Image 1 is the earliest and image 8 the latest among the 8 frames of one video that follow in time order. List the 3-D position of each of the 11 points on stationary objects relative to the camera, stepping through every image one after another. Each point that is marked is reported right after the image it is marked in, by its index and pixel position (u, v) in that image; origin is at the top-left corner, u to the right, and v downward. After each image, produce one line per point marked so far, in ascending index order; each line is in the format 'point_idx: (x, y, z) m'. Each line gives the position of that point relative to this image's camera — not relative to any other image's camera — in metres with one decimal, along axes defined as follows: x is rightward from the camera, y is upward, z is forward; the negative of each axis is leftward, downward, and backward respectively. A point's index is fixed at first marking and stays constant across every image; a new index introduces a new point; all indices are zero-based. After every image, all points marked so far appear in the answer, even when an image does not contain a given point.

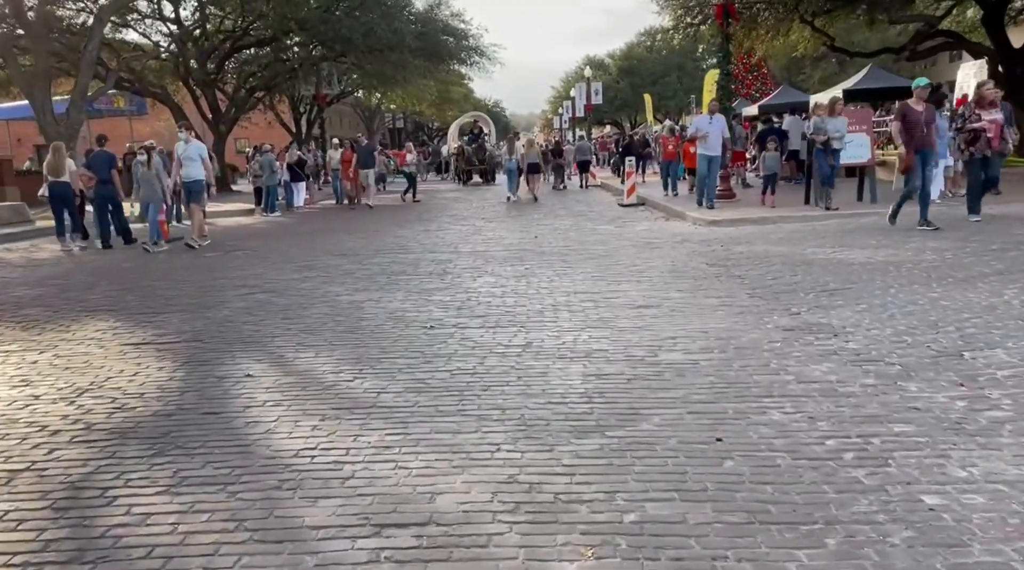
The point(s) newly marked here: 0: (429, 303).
0: (-0.7, -0.2, +9.2) m
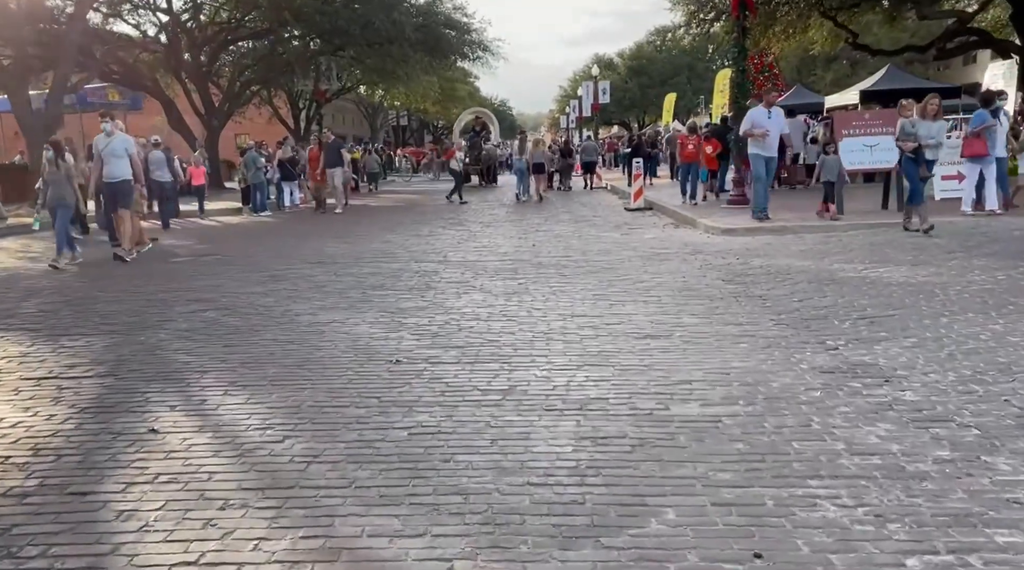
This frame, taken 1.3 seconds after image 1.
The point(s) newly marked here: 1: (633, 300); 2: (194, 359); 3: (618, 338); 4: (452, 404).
0: (-0.8, -0.3, +7.9) m
1: (+1.1, -0.1, +9.3) m
2: (-2.1, -0.5, +6.7) m
3: (+0.8, -0.4, +7.3) m
4: (-0.3, -0.6, +5.4) m
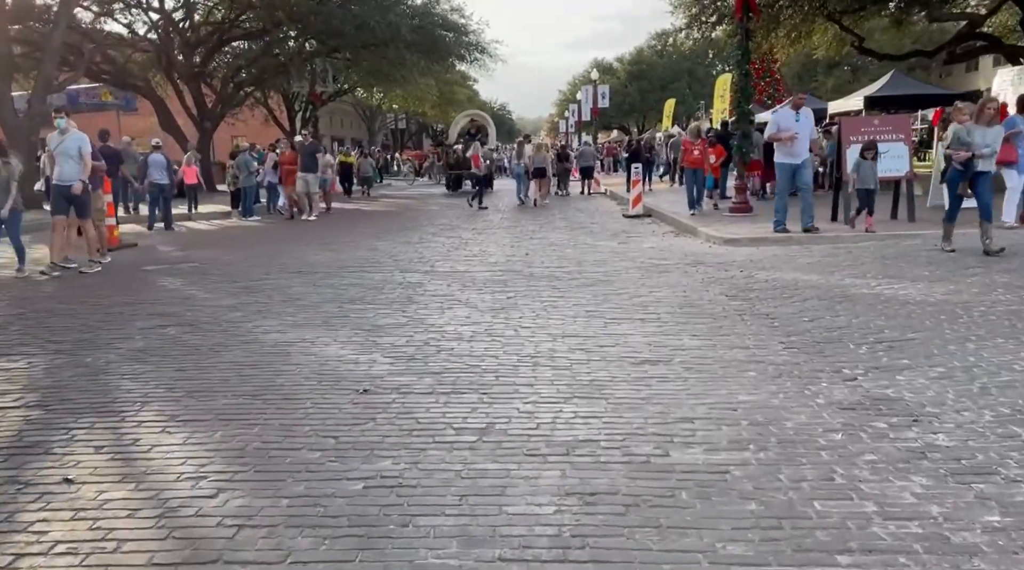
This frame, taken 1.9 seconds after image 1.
0: (-0.9, -0.5, +7.2) m
1: (+1.0, -0.3, +8.7) m
2: (-2.2, -0.6, +6.0) m
3: (+0.7, -0.5, +6.6) m
4: (-0.4, -0.7, +4.8) m
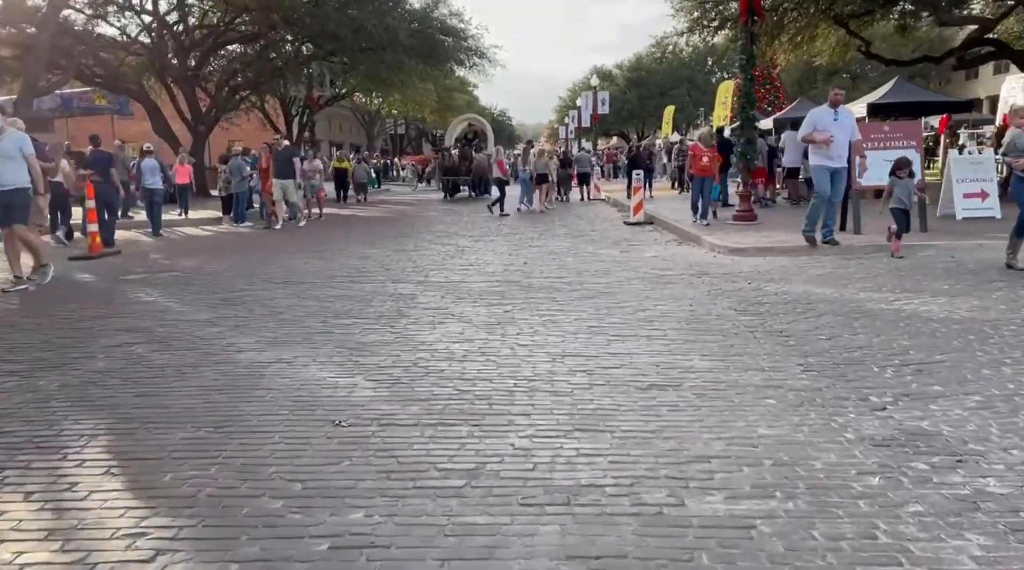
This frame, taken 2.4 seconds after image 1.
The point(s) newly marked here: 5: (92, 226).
0: (-0.9, -0.6, +6.6) m
1: (+0.9, -0.4, +8.1) m
2: (-2.2, -0.7, +5.4) m
3: (+0.6, -0.6, +6.0) m
4: (-0.5, -0.8, +4.2) m
5: (-6.8, +1.0, +16.8) m
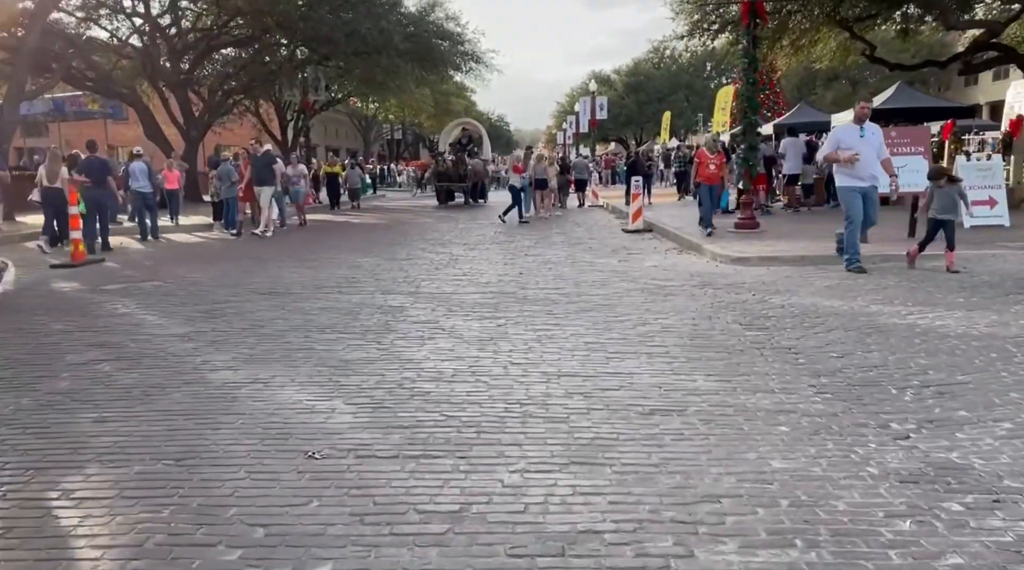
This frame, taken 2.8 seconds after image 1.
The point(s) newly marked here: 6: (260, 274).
0: (-1.0, -0.7, +6.2) m
1: (+0.9, -0.5, +7.6) m
2: (-2.2, -0.8, +5.0) m
3: (+0.6, -0.7, +5.6) m
4: (-0.5, -0.9, +3.7) m
5: (-6.9, +0.8, +16.3) m
6: (-3.2, +0.2, +13.3) m
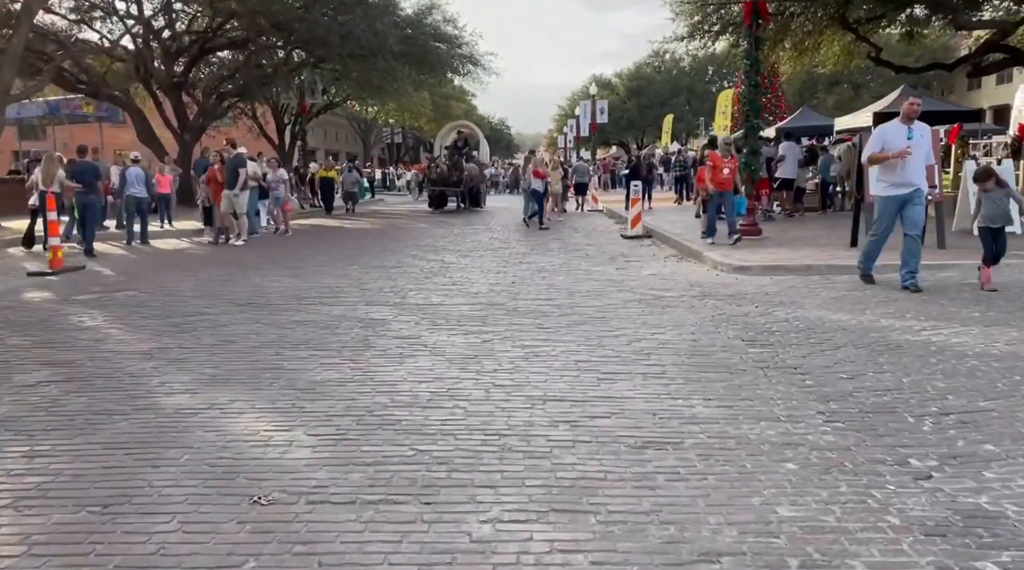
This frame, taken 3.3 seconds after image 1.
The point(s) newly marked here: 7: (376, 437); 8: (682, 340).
0: (-1.1, -0.7, +5.6) m
1: (+0.8, -0.6, +7.0) m
2: (-2.4, -0.8, +4.4) m
3: (+0.5, -0.8, +5.0) m
4: (-0.6, -1.0, +3.1) m
5: (-7.0, +0.7, +15.8) m
6: (-3.3, 0.0, +12.7) m
7: (-0.7, -0.8, +5.3) m
8: (+1.4, -0.4, +8.3) m
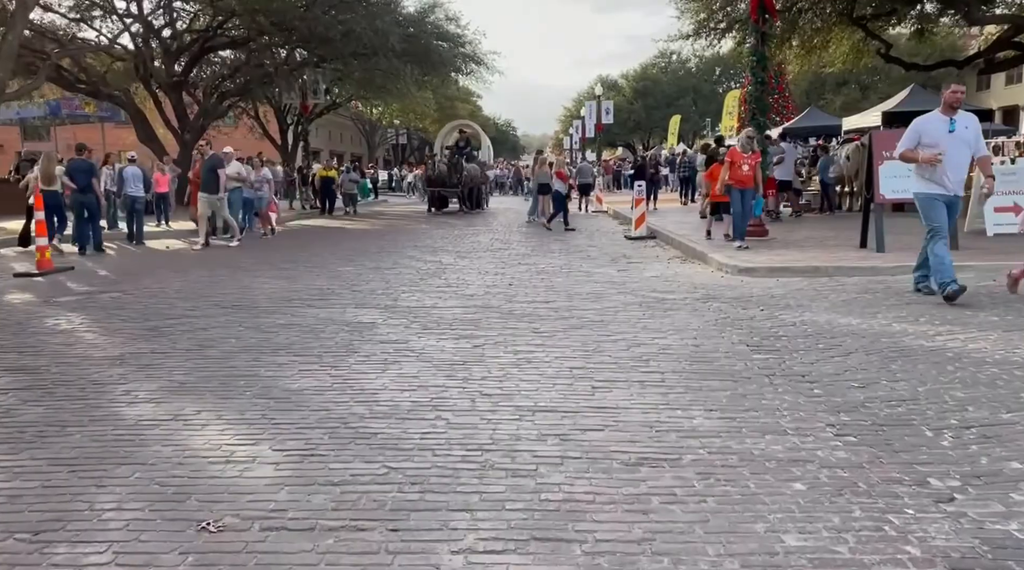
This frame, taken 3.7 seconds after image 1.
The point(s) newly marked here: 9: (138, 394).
0: (-1.2, -0.8, +5.2) m
1: (+0.7, -0.6, +6.6) m
2: (-2.4, -0.9, +4.0) m
3: (+0.4, -0.8, +4.6) m
4: (-0.7, -1.0, +2.7) m
5: (-7.0, +0.7, +15.4) m
6: (-3.4, 0.0, +12.3) m
7: (-0.8, -0.8, +4.9) m
8: (+1.3, -0.5, +7.9) m
9: (-2.3, -0.6, +6.3) m
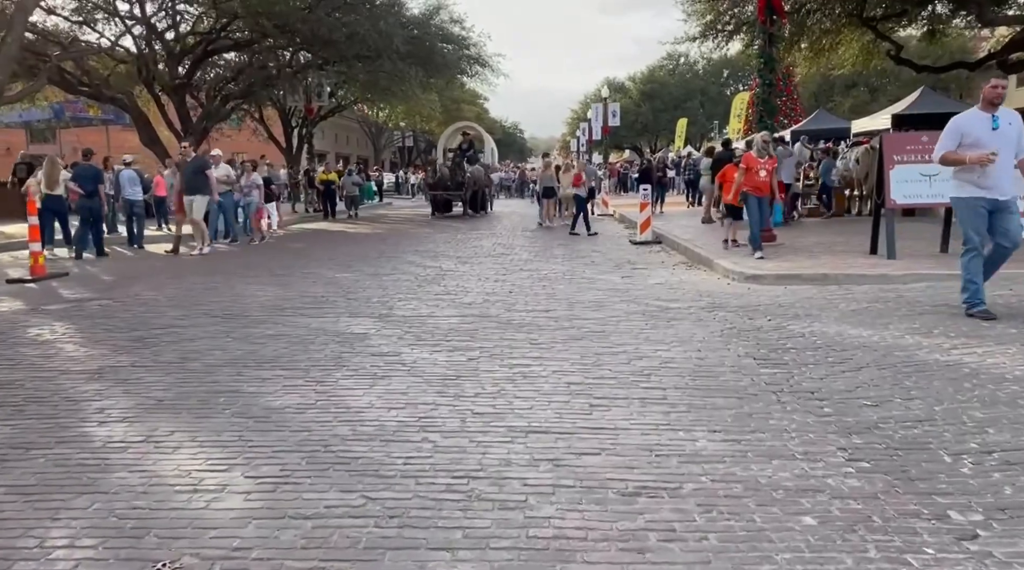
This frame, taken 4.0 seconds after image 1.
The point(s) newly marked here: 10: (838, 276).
0: (-1.2, -0.8, +4.9) m
1: (+0.7, -0.7, +6.3) m
2: (-2.5, -0.9, +3.7) m
3: (+0.3, -0.9, +4.3) m
4: (-0.8, -1.1, +2.4) m
5: (-7.0, +0.6, +15.1) m
6: (-3.4, -0.1, +12.0) m
7: (-0.8, -0.9, +4.6) m
8: (+1.3, -0.5, +7.6) m
9: (-2.3, -0.7, +6.0) m
10: (+3.5, +0.1, +11.3) m
